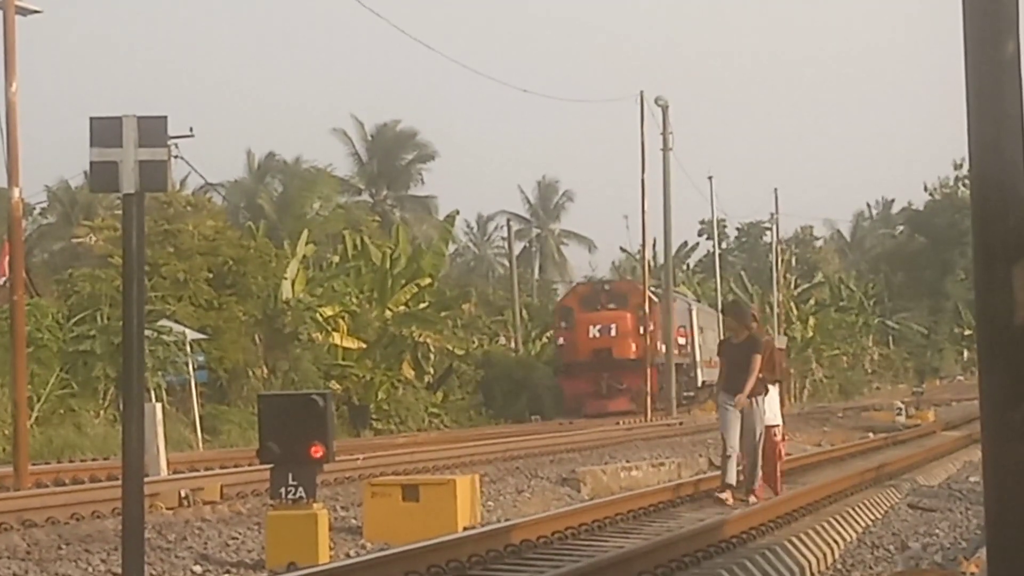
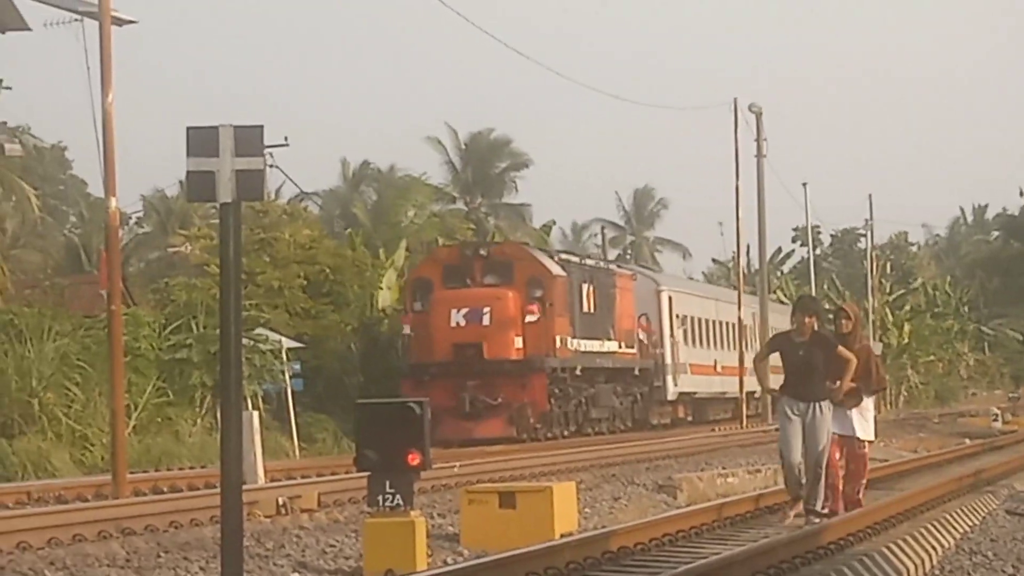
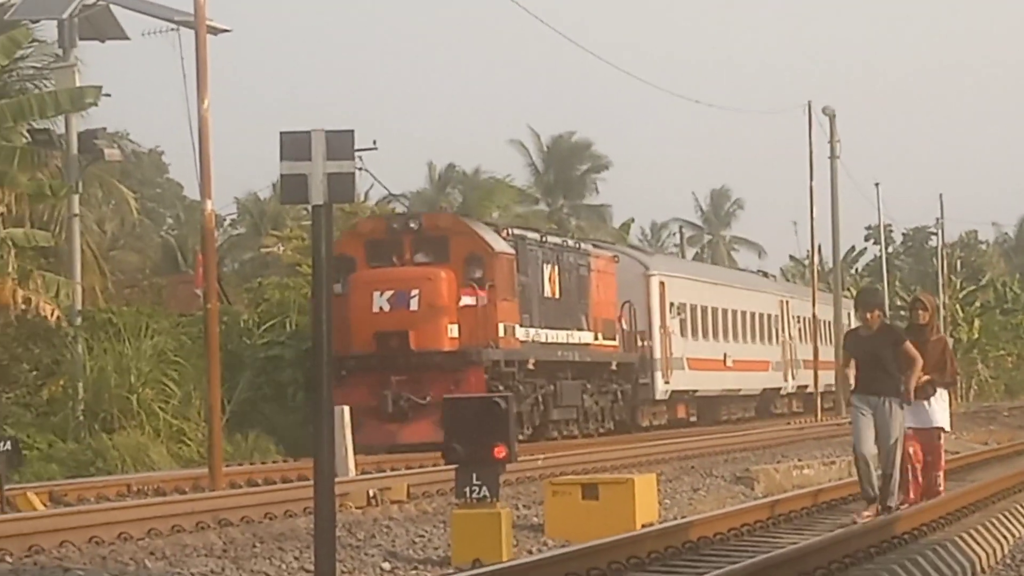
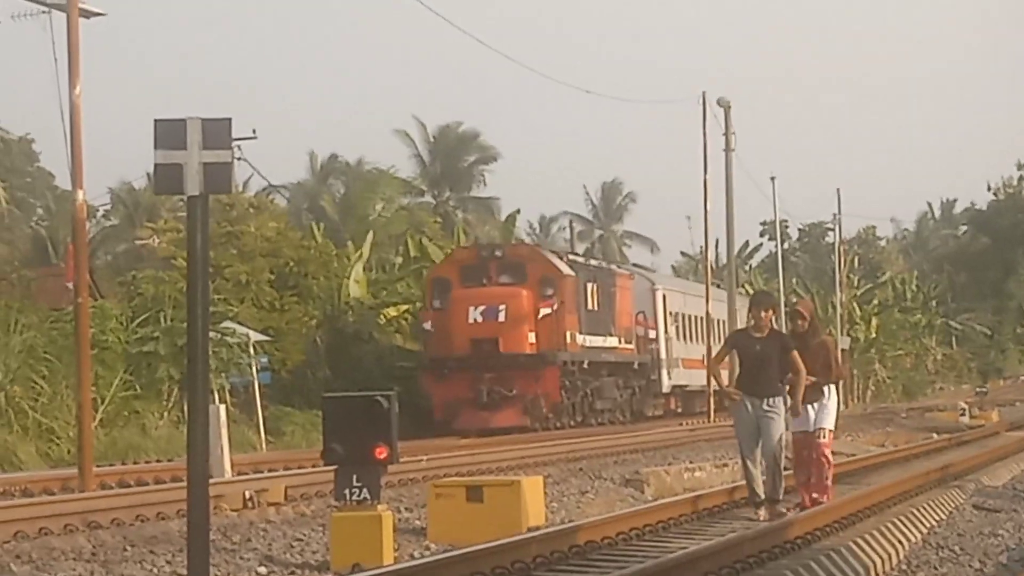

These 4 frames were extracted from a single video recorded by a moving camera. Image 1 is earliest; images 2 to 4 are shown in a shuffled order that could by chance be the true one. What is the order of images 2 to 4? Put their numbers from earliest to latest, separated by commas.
4, 2, 3
